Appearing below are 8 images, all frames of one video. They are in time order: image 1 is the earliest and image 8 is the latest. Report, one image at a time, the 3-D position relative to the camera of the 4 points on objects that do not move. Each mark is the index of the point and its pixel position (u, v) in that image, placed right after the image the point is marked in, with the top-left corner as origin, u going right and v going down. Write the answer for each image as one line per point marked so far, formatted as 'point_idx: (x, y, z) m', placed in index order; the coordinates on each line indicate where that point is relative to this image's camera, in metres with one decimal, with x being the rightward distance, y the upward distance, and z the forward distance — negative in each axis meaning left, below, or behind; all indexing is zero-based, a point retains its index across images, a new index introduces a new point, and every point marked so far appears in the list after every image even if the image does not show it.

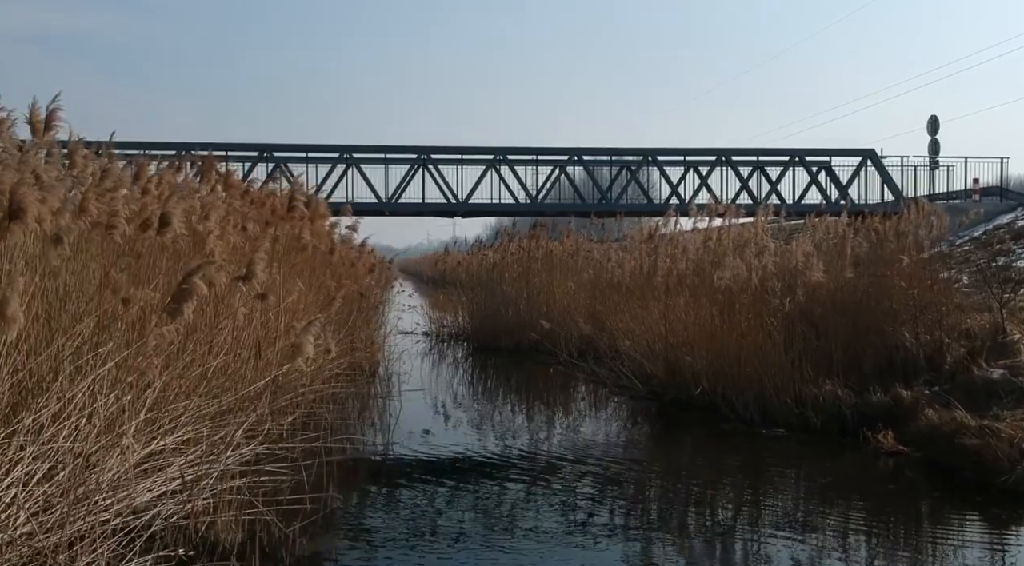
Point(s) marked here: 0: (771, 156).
0: (+3.7, +1.8, +12.3) m
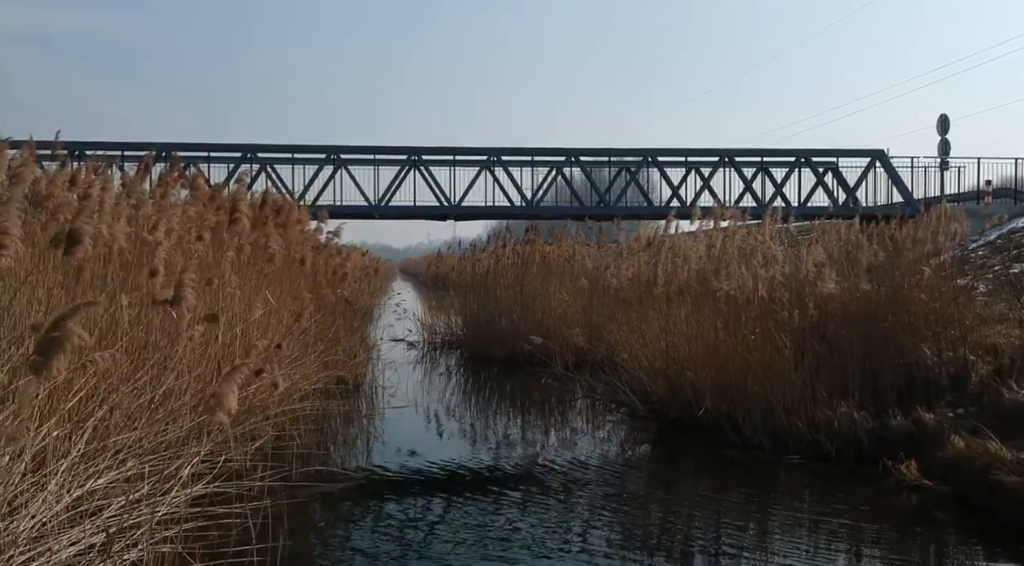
0: (+3.6, +1.7, +11.8) m
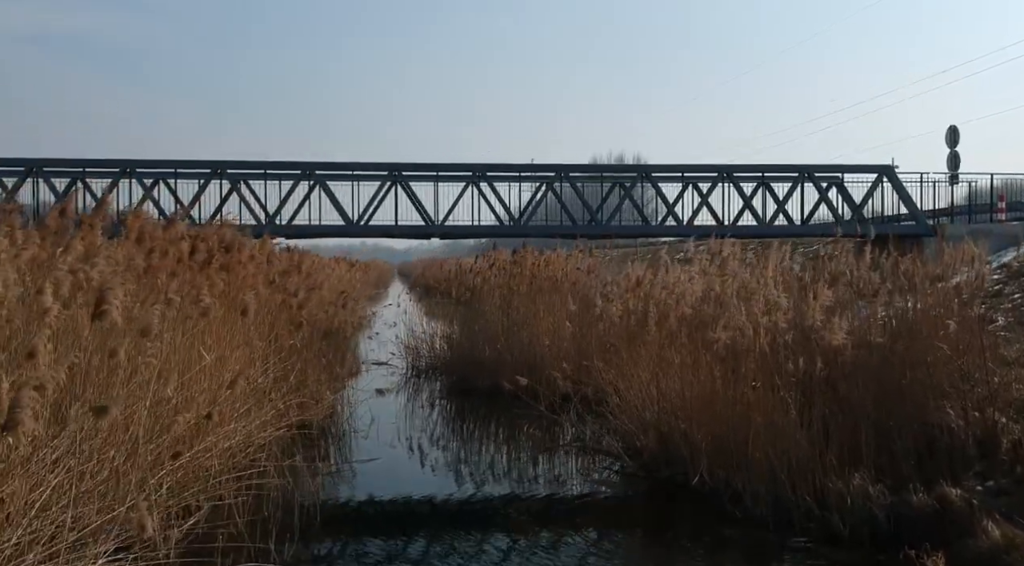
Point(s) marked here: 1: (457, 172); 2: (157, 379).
0: (+3.4, +1.4, +11.2) m
1: (-0.7, +1.4, +10.9) m
2: (-1.7, -0.5, +4.3) m
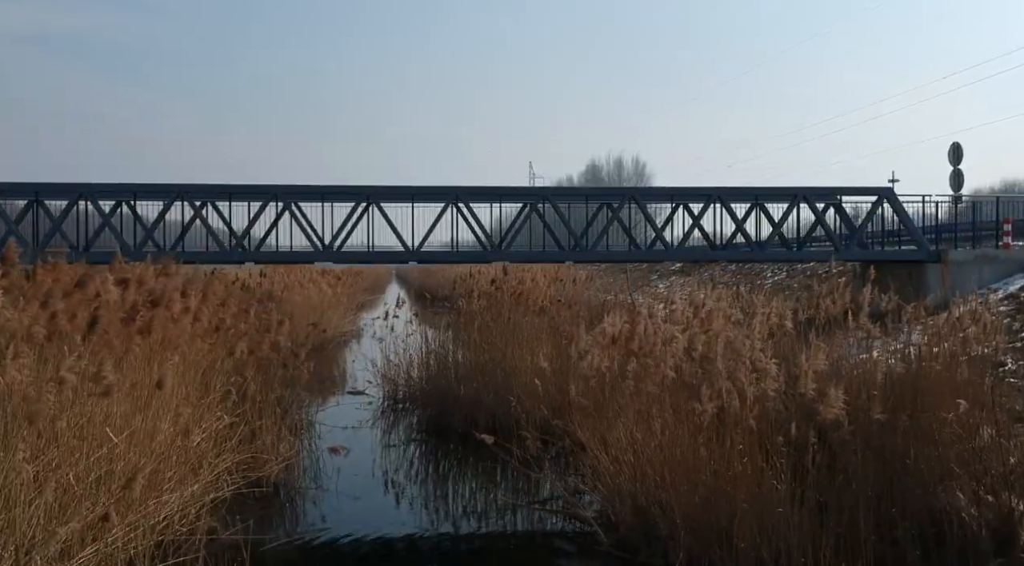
0: (+3.2, +1.1, +10.7) m
1: (-0.9, +1.0, +10.4) m
2: (-1.9, -0.8, +3.7) m
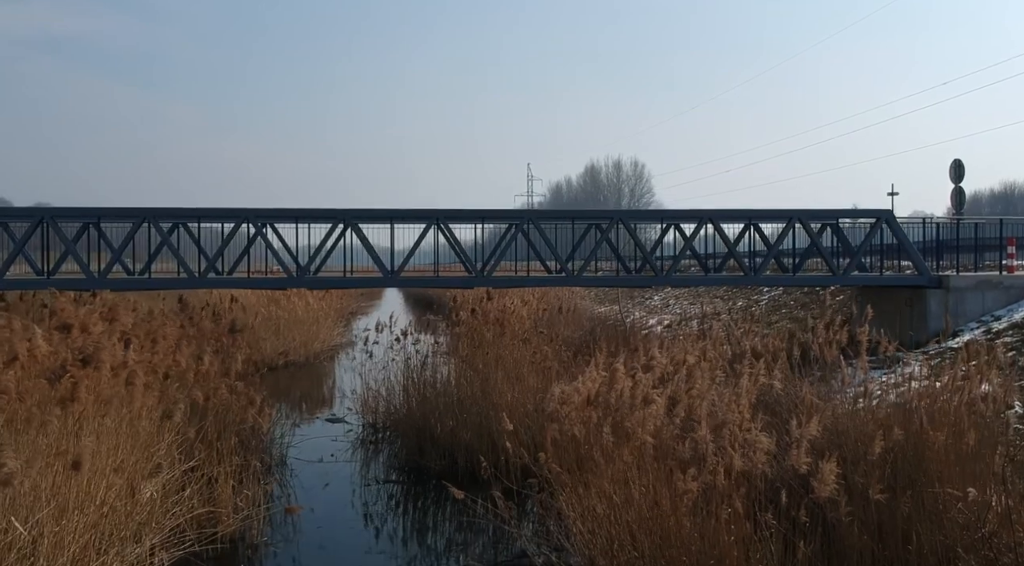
0: (+3.0, +0.8, +10.2) m
1: (-1.1, +0.8, +10.0) m
2: (-2.1, -1.1, +3.3) m
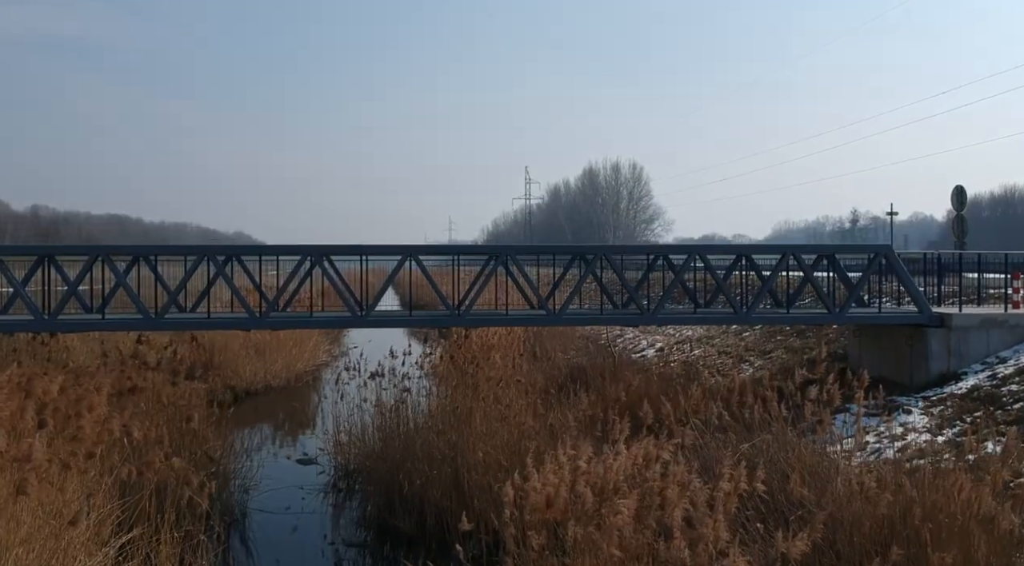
0: (+2.8, +0.4, +9.7) m
1: (-1.3, +0.3, +9.4) m
2: (-2.3, -1.5, +2.8) m
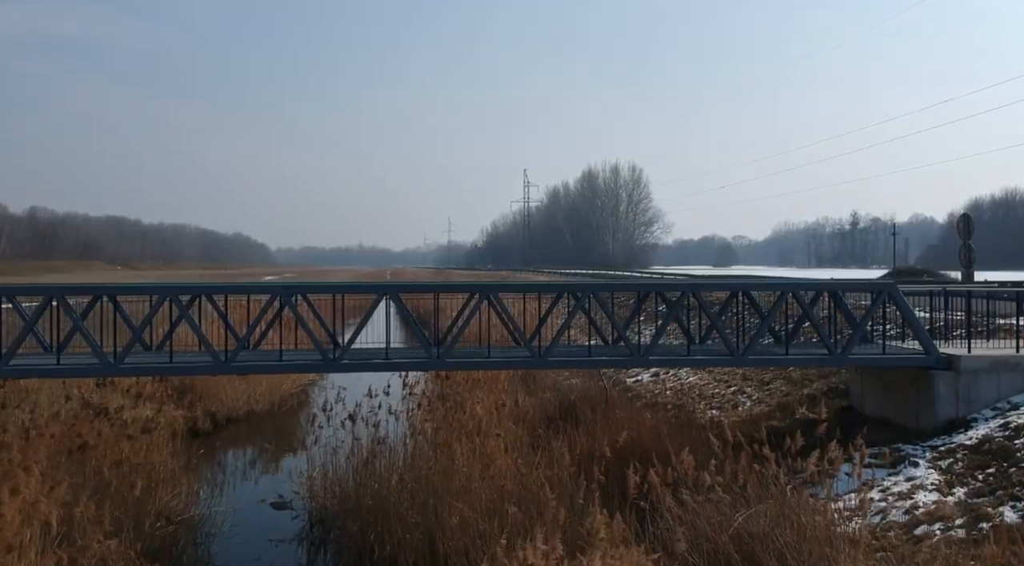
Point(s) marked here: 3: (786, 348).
0: (+2.6, 0.0, +9.2) m
1: (-1.5, -0.1, +8.9) m
2: (-2.5, -1.9, +2.2) m
3: (+2.9, -0.7, +9.5) m
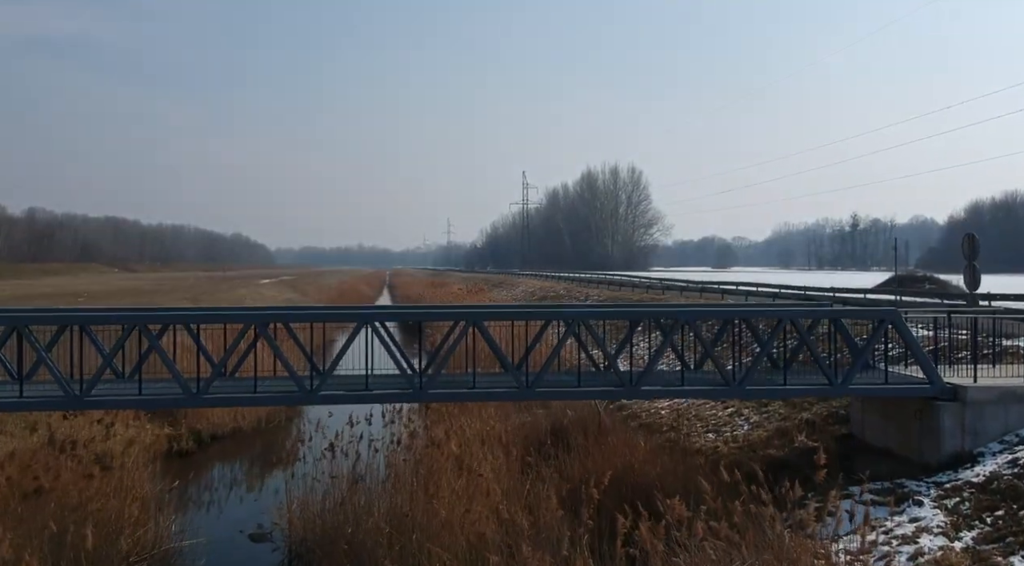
0: (+2.5, -0.3, +8.8) m
1: (-1.7, -0.3, +8.5) m
2: (-2.7, -2.1, +1.9) m
3: (+2.8, -0.9, +9.1) m
